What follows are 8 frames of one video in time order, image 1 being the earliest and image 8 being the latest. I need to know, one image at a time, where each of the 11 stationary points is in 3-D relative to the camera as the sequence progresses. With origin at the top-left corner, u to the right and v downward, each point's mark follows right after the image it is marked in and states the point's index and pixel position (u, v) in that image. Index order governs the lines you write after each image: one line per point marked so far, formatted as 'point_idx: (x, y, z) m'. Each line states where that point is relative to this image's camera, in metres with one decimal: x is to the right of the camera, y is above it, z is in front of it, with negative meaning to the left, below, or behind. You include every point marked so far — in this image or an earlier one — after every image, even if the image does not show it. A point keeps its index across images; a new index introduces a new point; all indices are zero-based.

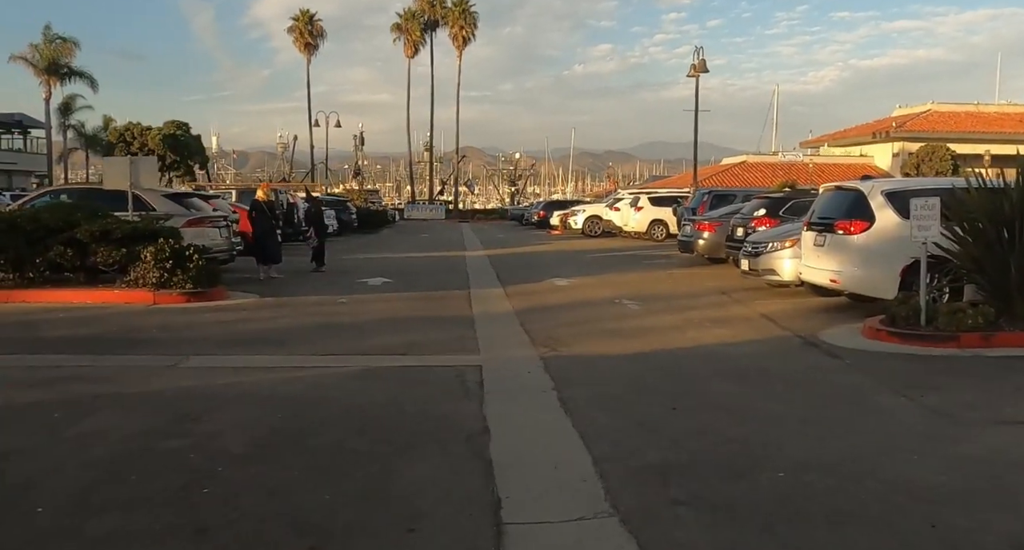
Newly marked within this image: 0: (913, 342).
0: (+4.7, -0.8, +10.3) m
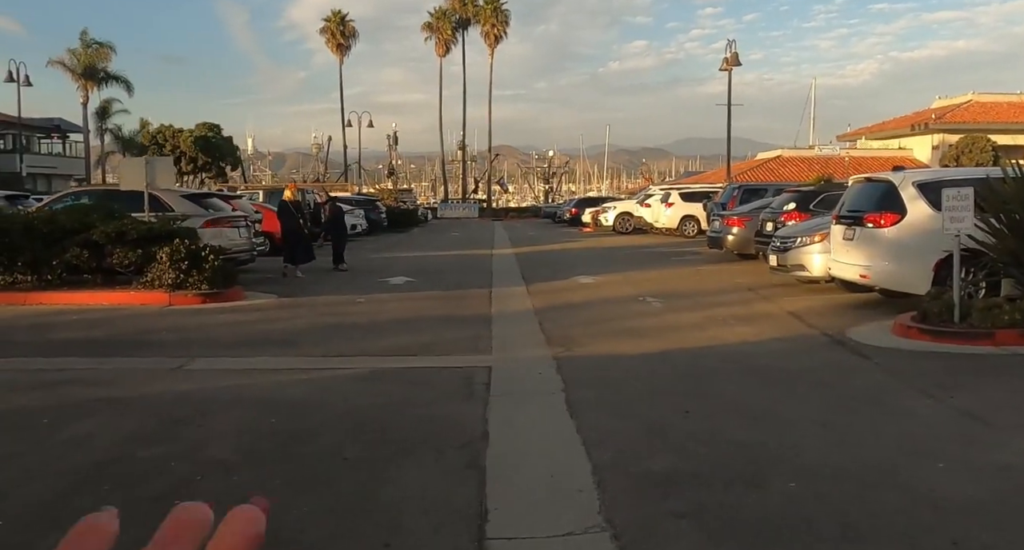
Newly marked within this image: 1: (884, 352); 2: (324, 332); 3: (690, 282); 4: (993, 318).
0: (+4.9, -0.7, +9.8) m
1: (+4.1, -0.8, +9.6) m
2: (-2.6, -0.8, +12.0) m
3: (+3.6, -0.1, +17.6) m
4: (+5.4, -0.5, +9.8) m
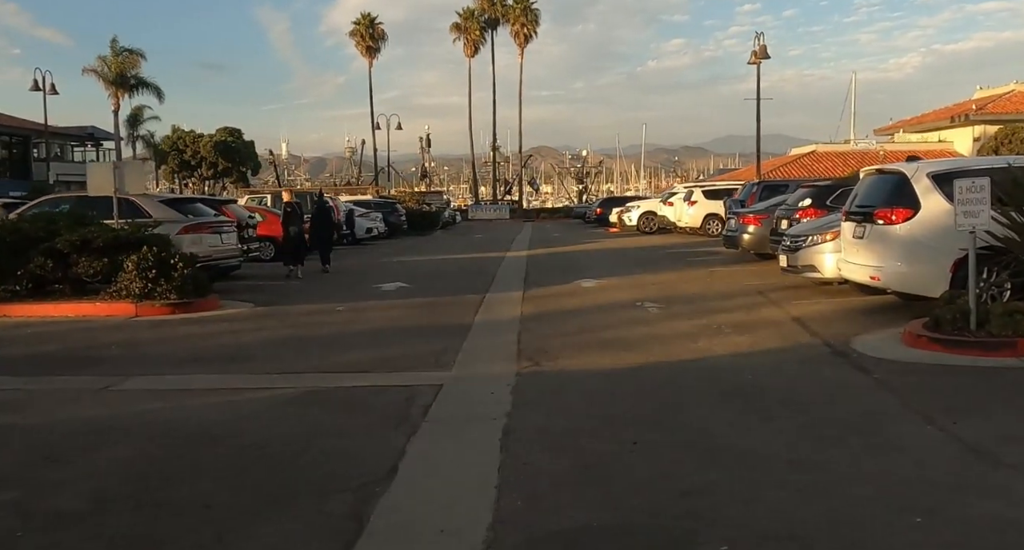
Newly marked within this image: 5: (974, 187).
0: (+4.4, -0.8, +8.6) m
1: (+3.6, -0.9, +8.4) m
2: (-2.9, -0.9, +11.1) m
3: (+3.5, -0.2, +16.5) m
4: (+5.0, -0.5, +8.6) m
5: (+4.6, +0.9, +8.7) m
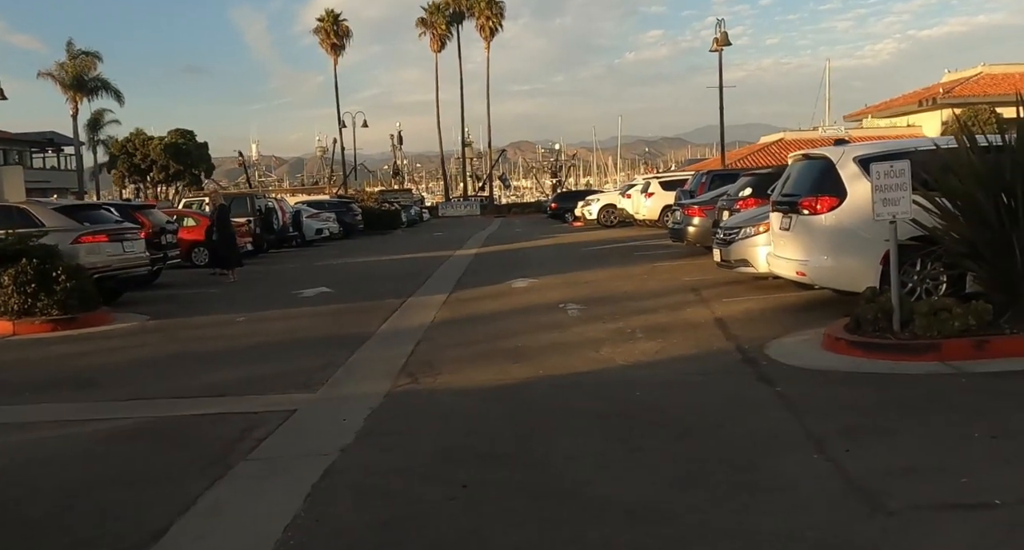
0: (+3.2, -0.7, +7.7) m
1: (+2.5, -0.9, +7.5) m
2: (-4.2, -1.0, +10.1) m
3: (+2.1, -0.1, +15.6) m
4: (+3.8, -0.5, +7.7) m
5: (+3.4, +0.9, +7.8) m
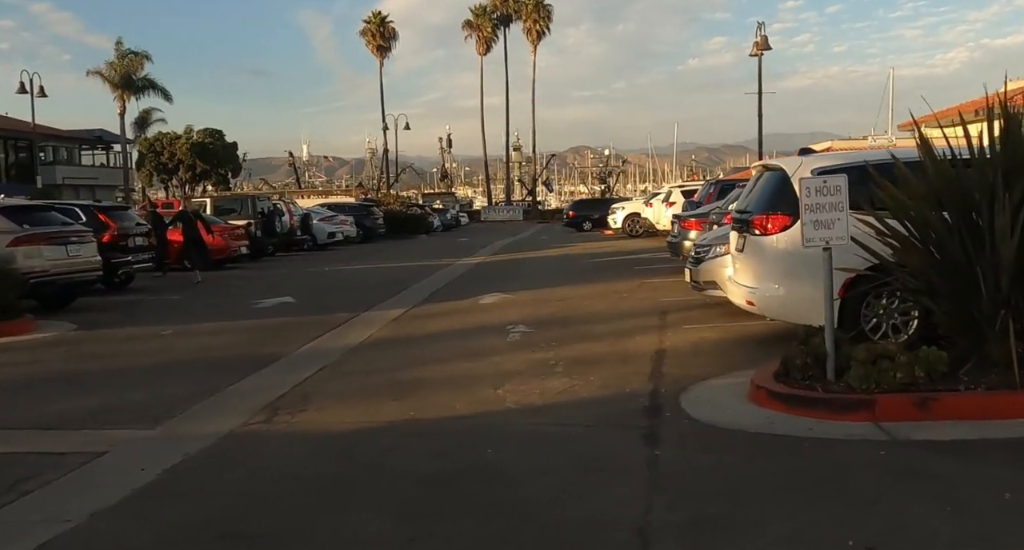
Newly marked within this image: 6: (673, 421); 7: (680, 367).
0: (+2.1, -1.0, +6.3) m
1: (+1.3, -1.1, +6.2) m
2: (-5.1, -1.1, +9.2) m
3: (+1.5, -0.4, +14.3) m
4: (+2.6, -0.7, +6.3) m
5: (+2.3, +0.6, +6.4) m
6: (+1.2, -1.1, +6.5) m
7: (+1.6, -0.9, +8.5) m
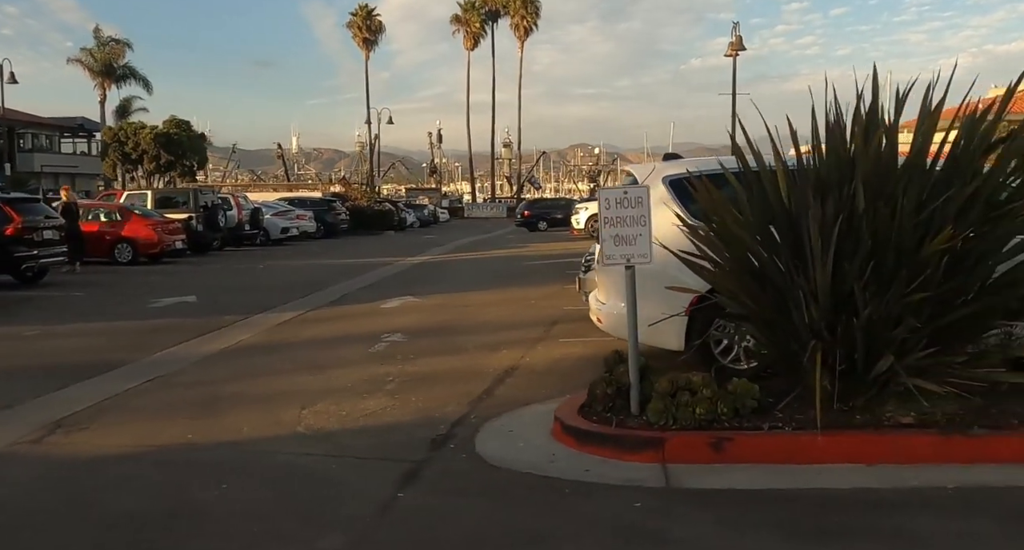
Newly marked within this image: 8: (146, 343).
0: (+0.5, -1.1, +5.7) m
1: (-0.3, -1.2, +5.5) m
2: (-6.7, -1.1, +8.5) m
3: (0.0, -0.5, +13.6) m
4: (+1.1, -0.9, +5.6) m
5: (+0.7, +0.5, +5.8) m
6: (-0.4, -1.2, +5.8) m
7: (+0.1, -1.0, +7.8) m
8: (-4.7, -0.9, +11.3) m
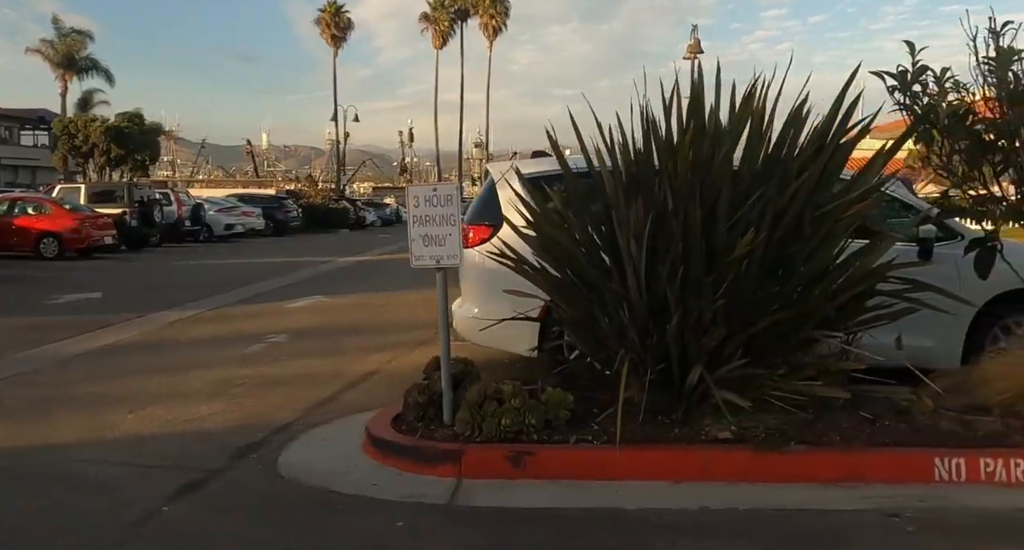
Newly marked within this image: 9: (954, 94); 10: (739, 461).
0: (-0.7, -1.1, +5.4) m
1: (-1.5, -1.2, +5.2) m
2: (-8.0, -1.0, +8.0) m
3: (-1.5, -0.5, +13.3) m
4: (-0.2, -0.9, +5.3) m
5: (-0.5, +0.5, +5.4) m
6: (-1.6, -1.2, +5.5) m
7: (-1.2, -1.0, +7.5) m
8: (-6.1, -0.8, +10.8) m
9: (+2.8, +1.2, +5.6) m
10: (+1.3, -1.1, +5.0) m
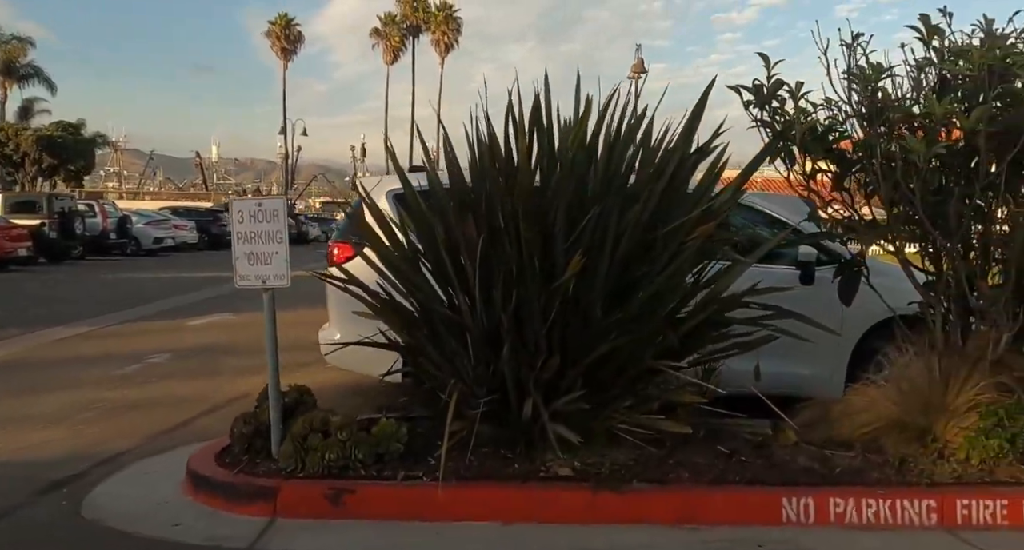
0: (-1.7, -1.3, +4.9) m
1: (-2.5, -1.3, +4.7) m
2: (-9.1, -1.1, +7.2) m
3: (-2.8, -0.8, +12.8) m
4: (-1.2, -1.0, +4.9) m
5: (-1.4, +0.4, +5.0) m
6: (-2.6, -1.3, +5.0) m
7: (-2.3, -1.2, +7.0) m
8: (-7.3, -1.0, +10.1) m
9: (+1.9, +1.0, +5.3) m
10: (+0.3, -1.2, +4.6) m
